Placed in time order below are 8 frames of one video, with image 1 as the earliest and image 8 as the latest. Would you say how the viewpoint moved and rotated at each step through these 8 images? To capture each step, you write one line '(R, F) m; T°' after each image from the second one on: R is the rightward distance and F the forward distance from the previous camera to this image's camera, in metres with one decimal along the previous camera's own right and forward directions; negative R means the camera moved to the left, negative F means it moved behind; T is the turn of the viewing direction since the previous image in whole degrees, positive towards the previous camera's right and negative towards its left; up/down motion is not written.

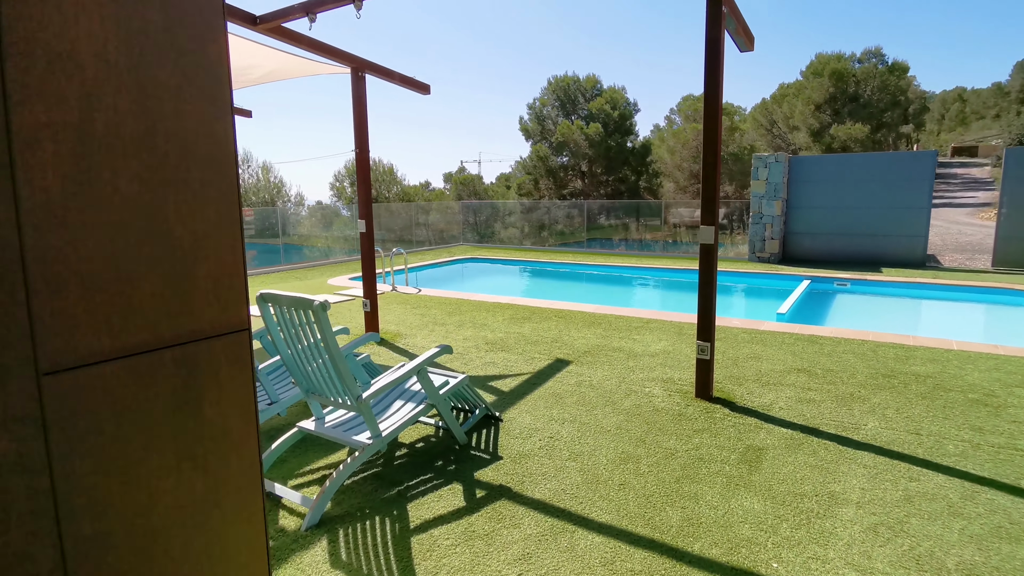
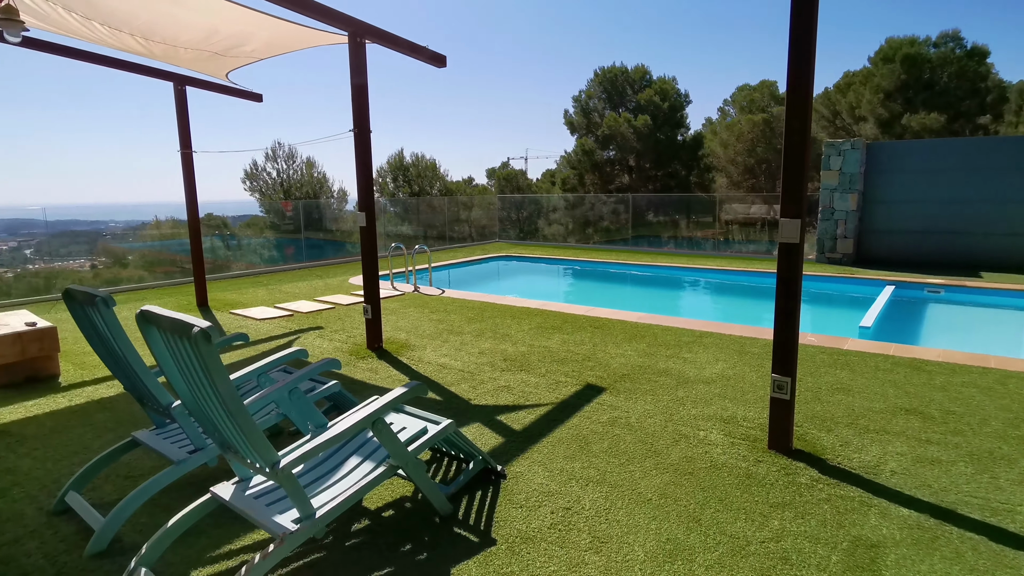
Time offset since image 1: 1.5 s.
(+0.2, +1.0) m; -5°
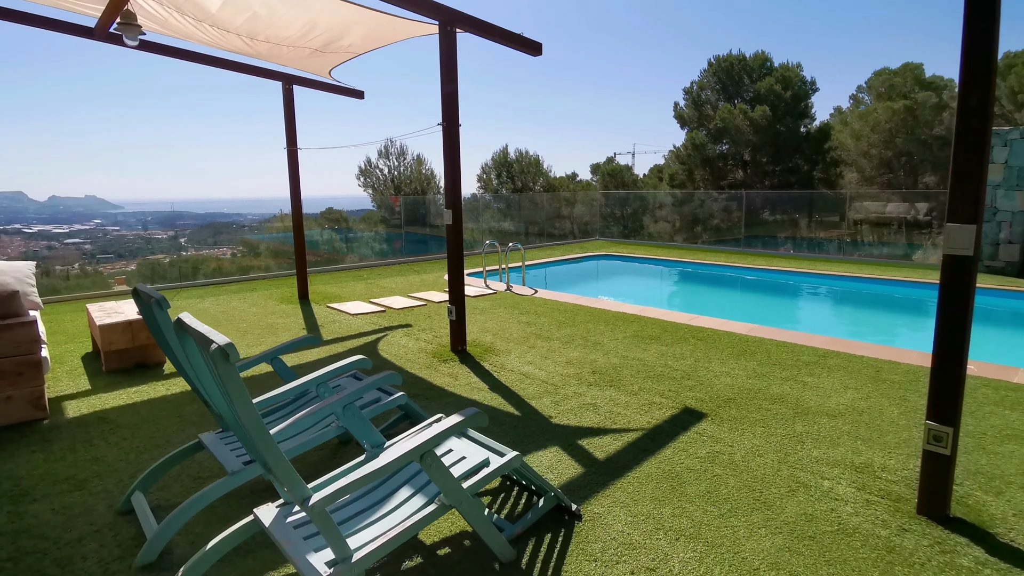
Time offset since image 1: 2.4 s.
(+0.1, +0.4) m; -11°
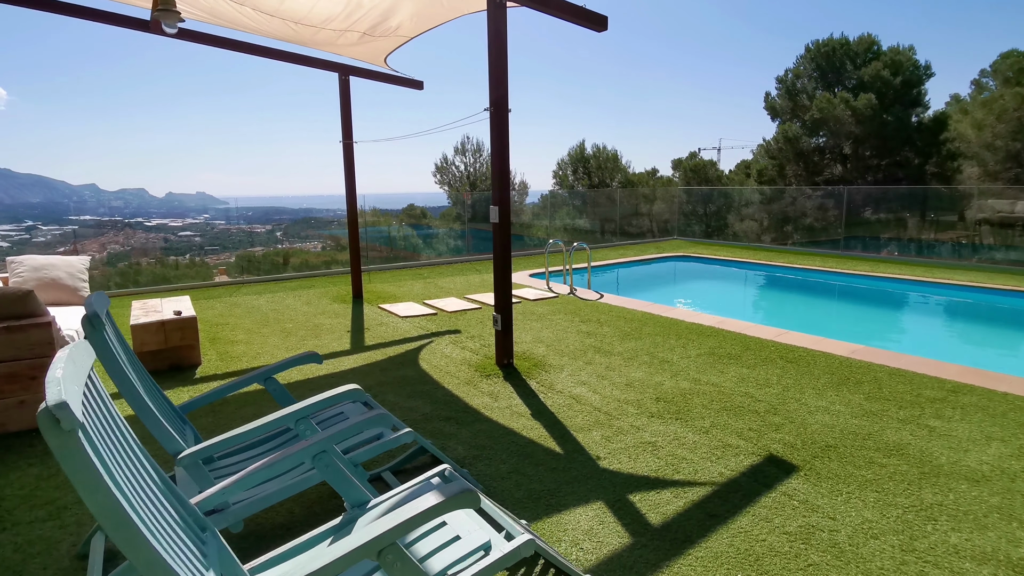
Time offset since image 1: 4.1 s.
(+0.2, +0.6) m; -8°
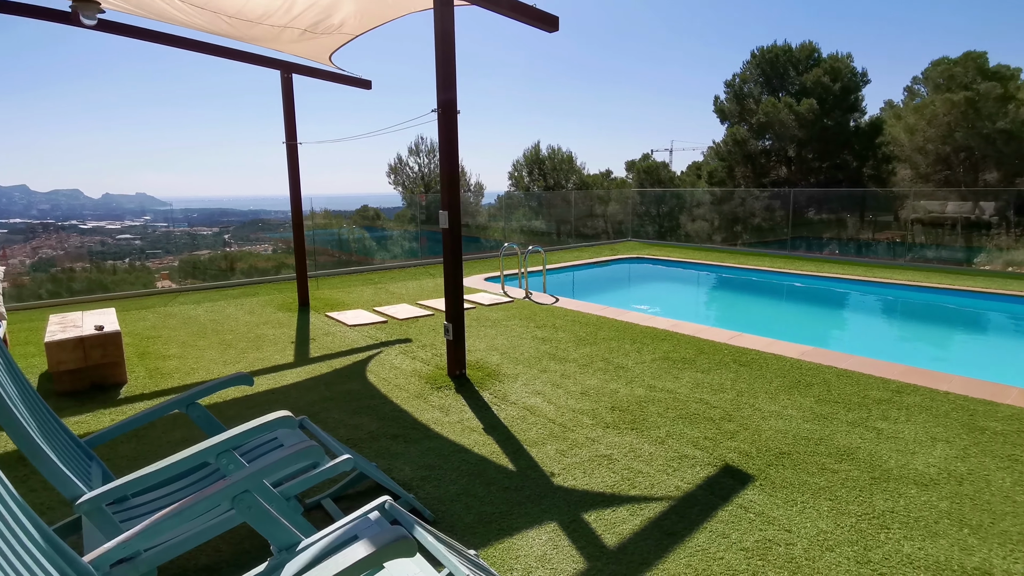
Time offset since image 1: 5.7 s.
(+0.1, +0.2) m; +4°
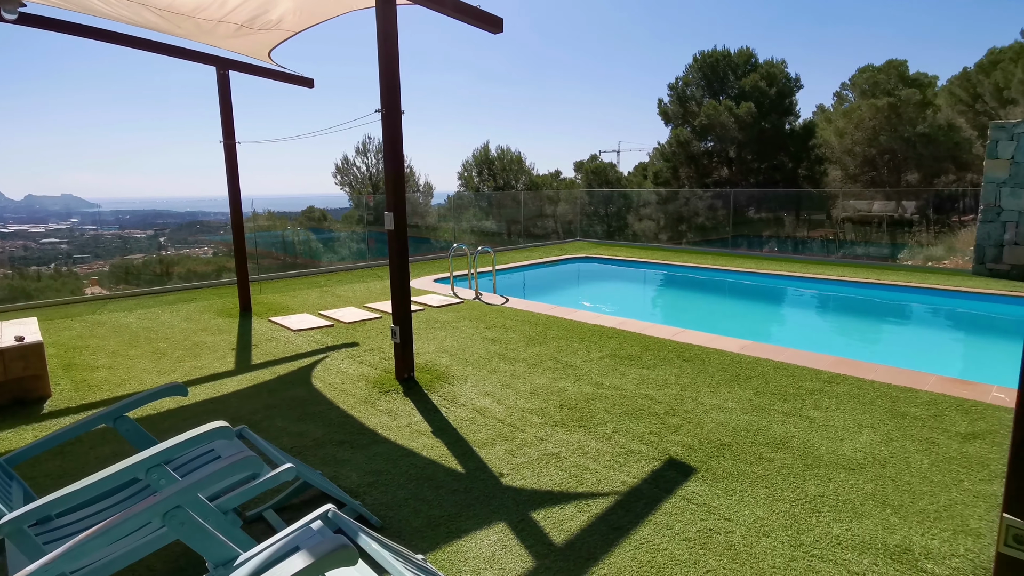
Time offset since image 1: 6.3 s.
(0.0, 0.0) m; +5°
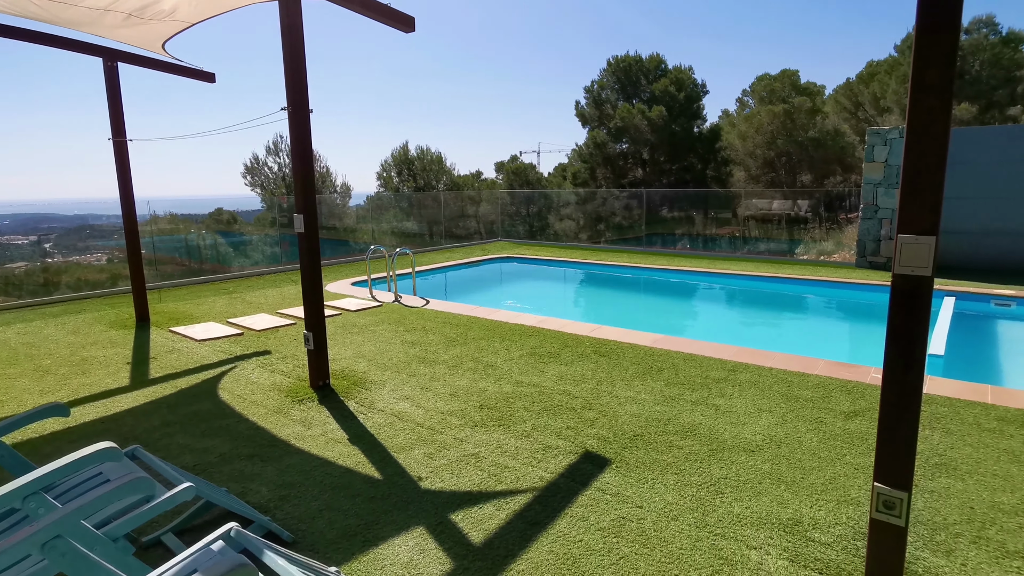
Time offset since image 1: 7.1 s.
(+0.1, 0.0) m; +8°
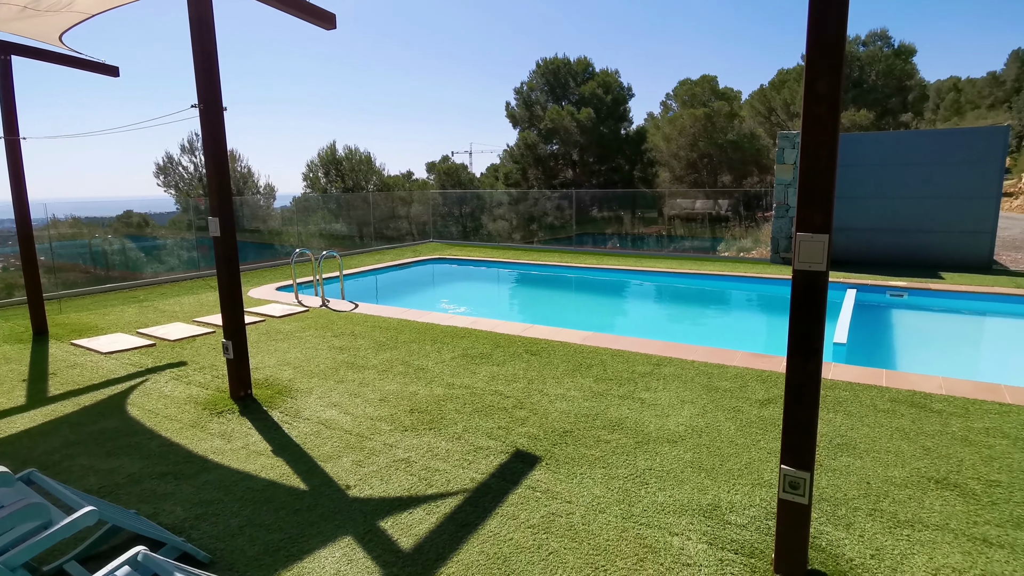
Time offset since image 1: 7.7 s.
(+0.1, 0.0) m; +7°
